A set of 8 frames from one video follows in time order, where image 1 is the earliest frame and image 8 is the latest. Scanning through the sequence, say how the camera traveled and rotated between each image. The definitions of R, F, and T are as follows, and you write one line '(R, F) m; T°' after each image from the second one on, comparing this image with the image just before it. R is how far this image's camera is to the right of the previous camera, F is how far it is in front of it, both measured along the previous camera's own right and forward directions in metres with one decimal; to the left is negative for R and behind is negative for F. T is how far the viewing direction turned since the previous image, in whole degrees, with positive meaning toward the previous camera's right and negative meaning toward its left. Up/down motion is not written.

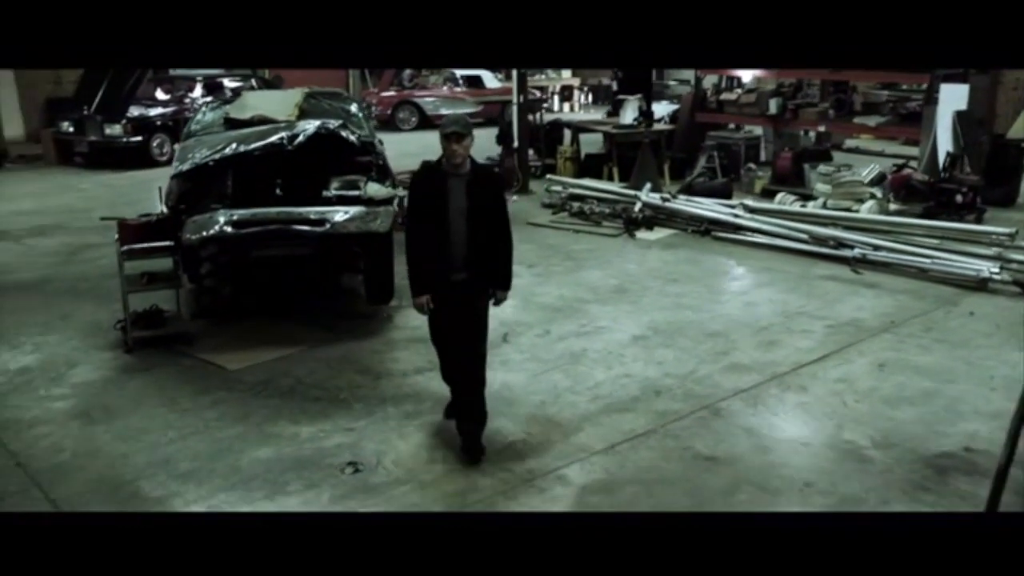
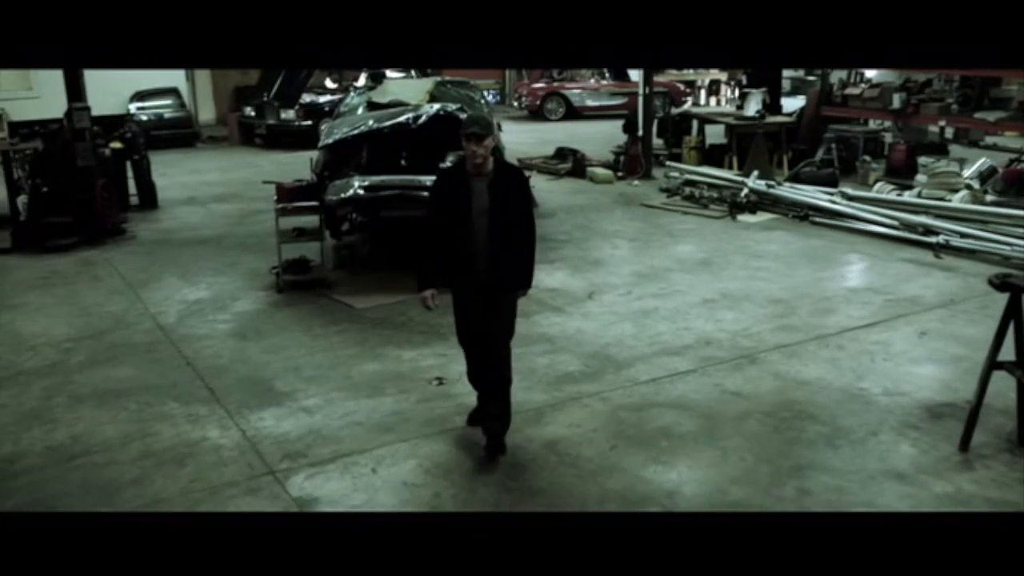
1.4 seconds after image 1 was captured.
(+0.6, -1.0) m; -9°
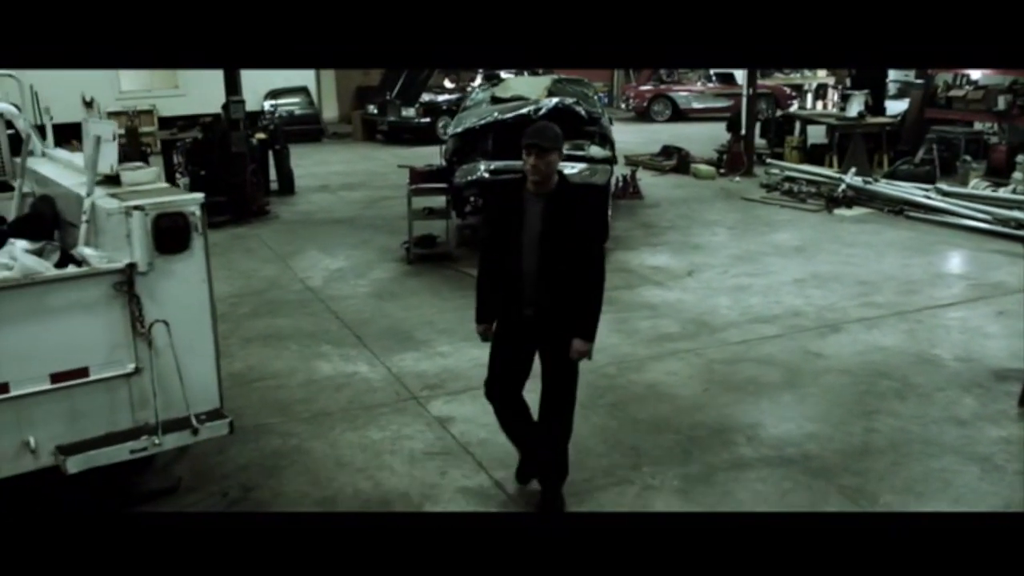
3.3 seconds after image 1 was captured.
(-0.1, -0.8) m; -6°
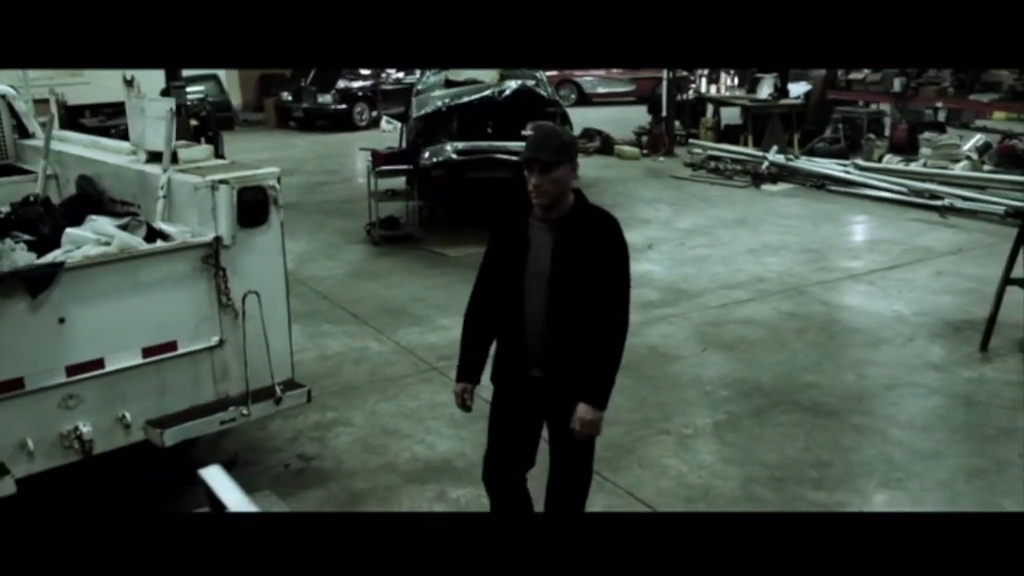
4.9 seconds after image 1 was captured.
(-0.7, -0.2) m; +7°
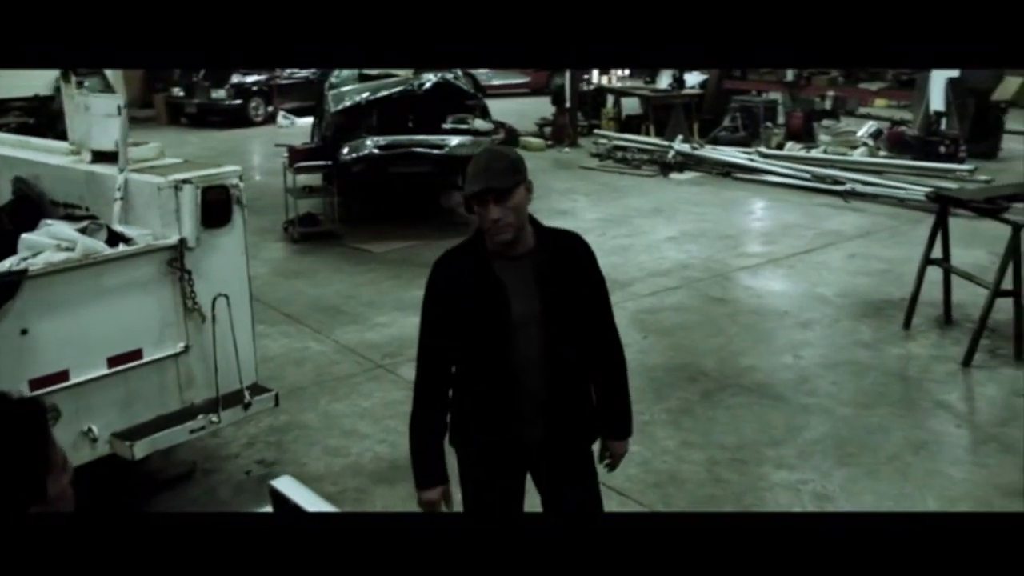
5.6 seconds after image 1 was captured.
(-0.3, 0.0) m; +6°
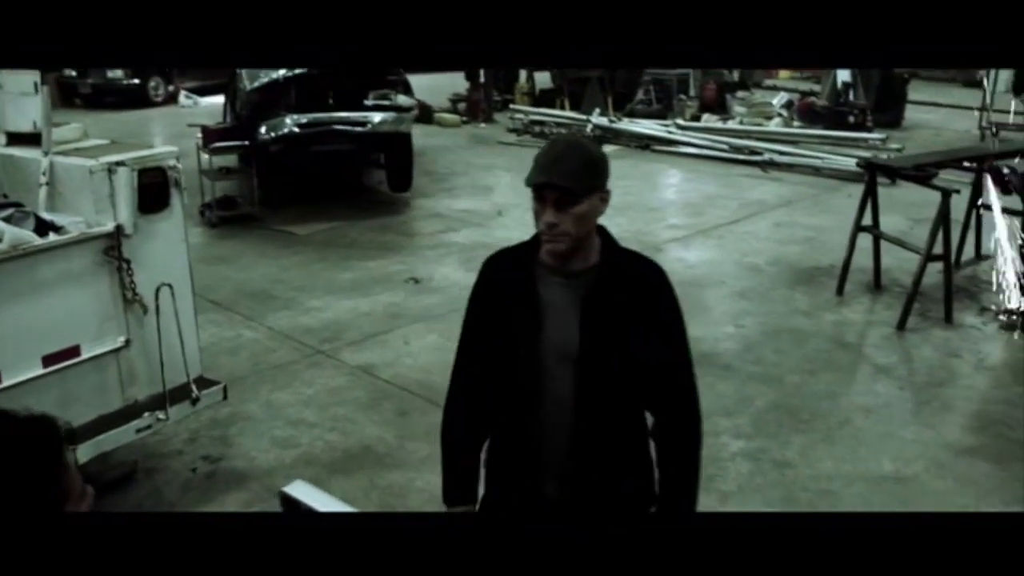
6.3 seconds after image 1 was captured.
(-0.2, +0.1) m; +5°
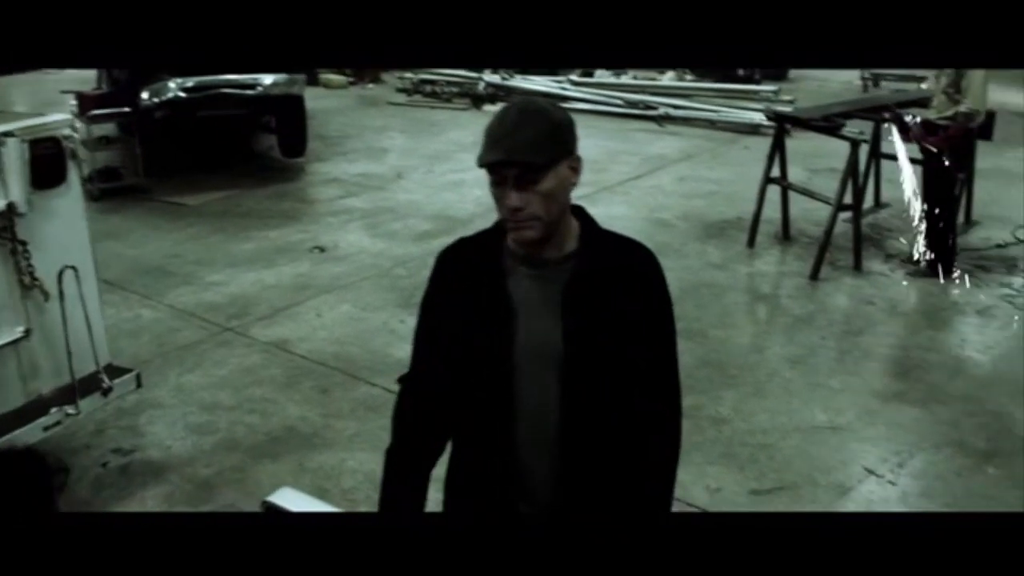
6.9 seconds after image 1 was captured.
(-0.2, +0.2) m; +7°
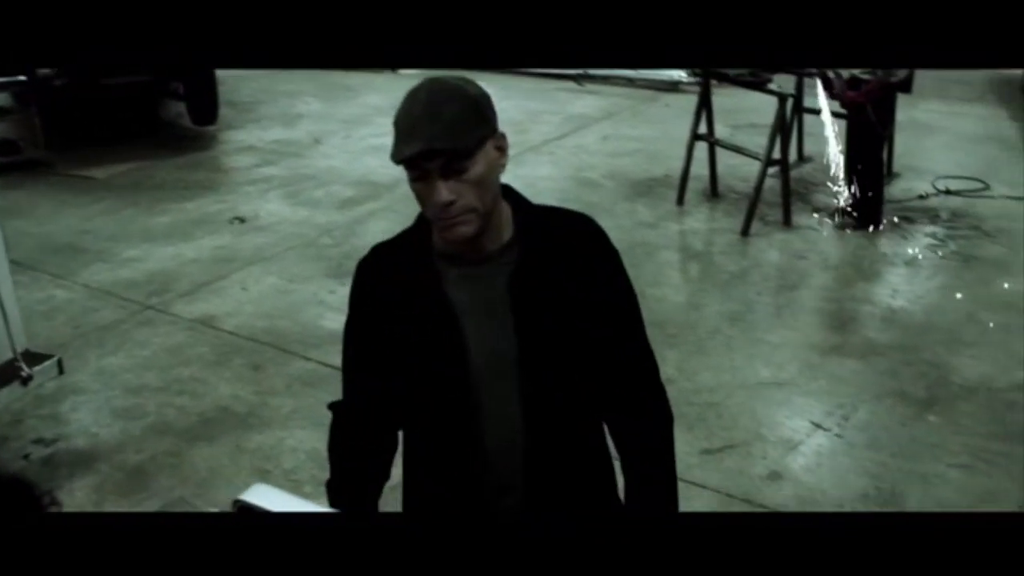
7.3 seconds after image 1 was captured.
(-0.1, +0.1) m; +5°
